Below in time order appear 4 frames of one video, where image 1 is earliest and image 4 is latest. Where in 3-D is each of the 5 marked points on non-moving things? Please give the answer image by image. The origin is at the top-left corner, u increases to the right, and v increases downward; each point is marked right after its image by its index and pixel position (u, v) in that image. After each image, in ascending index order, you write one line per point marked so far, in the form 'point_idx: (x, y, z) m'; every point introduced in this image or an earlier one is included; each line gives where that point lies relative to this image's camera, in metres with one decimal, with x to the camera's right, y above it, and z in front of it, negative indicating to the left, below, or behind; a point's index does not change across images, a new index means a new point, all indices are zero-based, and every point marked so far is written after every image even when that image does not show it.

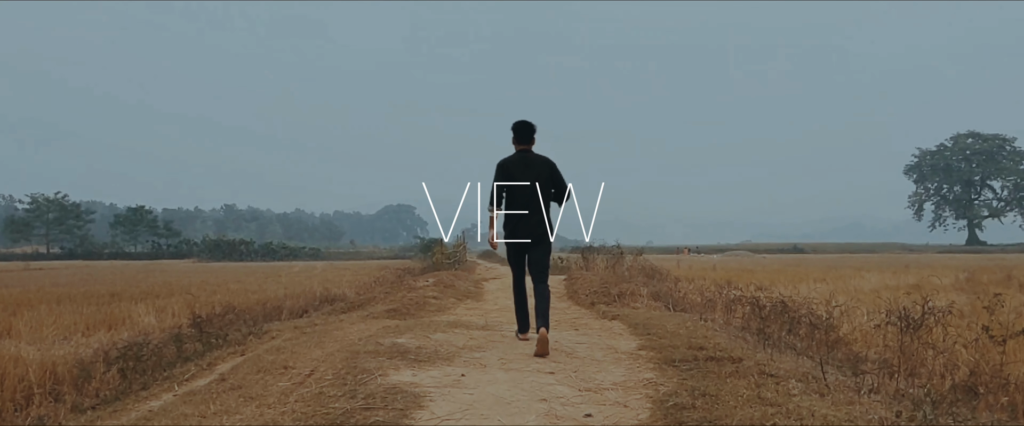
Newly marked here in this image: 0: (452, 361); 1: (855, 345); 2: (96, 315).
0: (-0.4, -1.0, +5.8) m
1: (+3.4, -1.3, +8.2) m
2: (-8.7, -2.1, +17.5) m
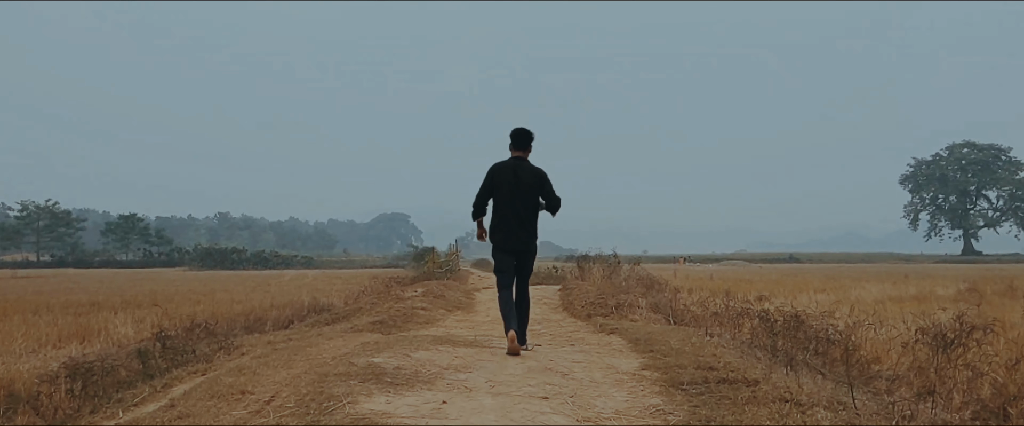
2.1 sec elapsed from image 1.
0: (-0.5, -1.1, +5.2) m
1: (+3.3, -1.4, +7.5) m
2: (-8.8, -2.3, +16.8) m
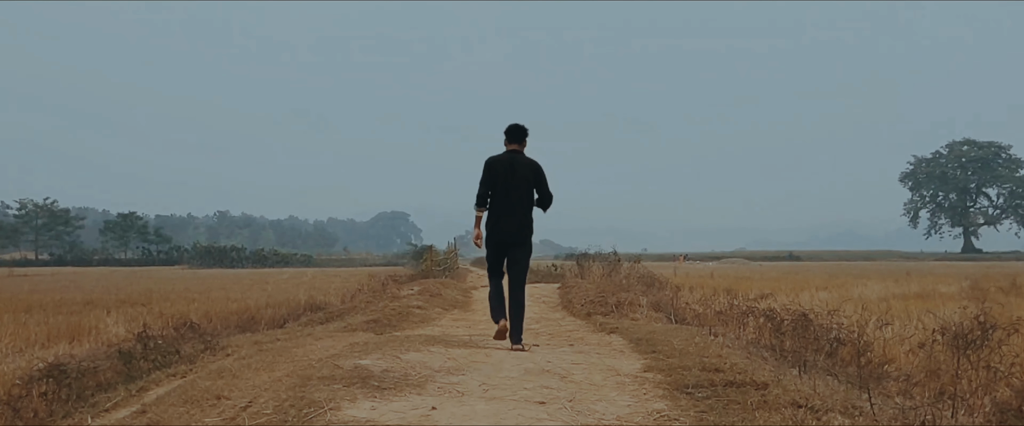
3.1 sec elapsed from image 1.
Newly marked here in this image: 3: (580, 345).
0: (-0.5, -1.0, +4.9) m
1: (+3.2, -1.3, +7.2) m
2: (-8.9, -2.2, +16.5) m
3: (+0.6, -1.2, +7.9) m
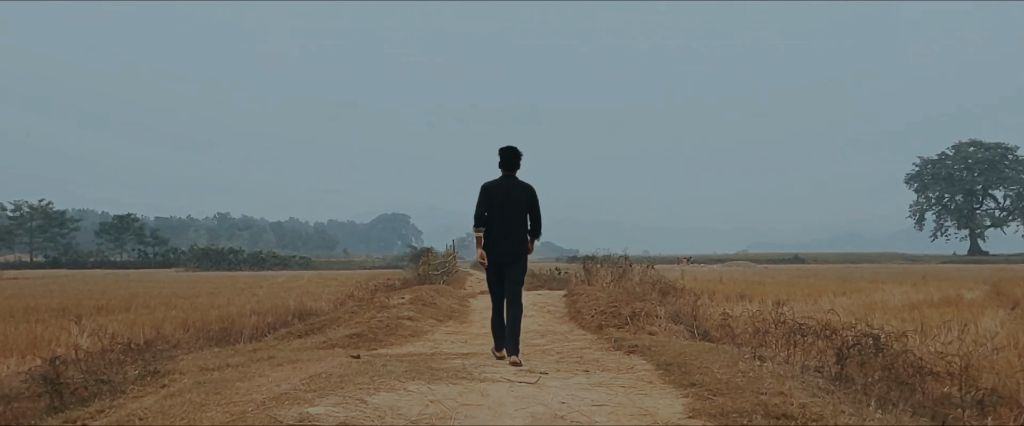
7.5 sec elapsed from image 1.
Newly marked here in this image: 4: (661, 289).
0: (-0.5, -1.0, +3.5) m
1: (+3.3, -1.3, +5.8) m
2: (-8.8, -2.2, +15.1) m
3: (+0.7, -1.2, +6.5) m
4: (+2.7, -1.4, +15.0) m
